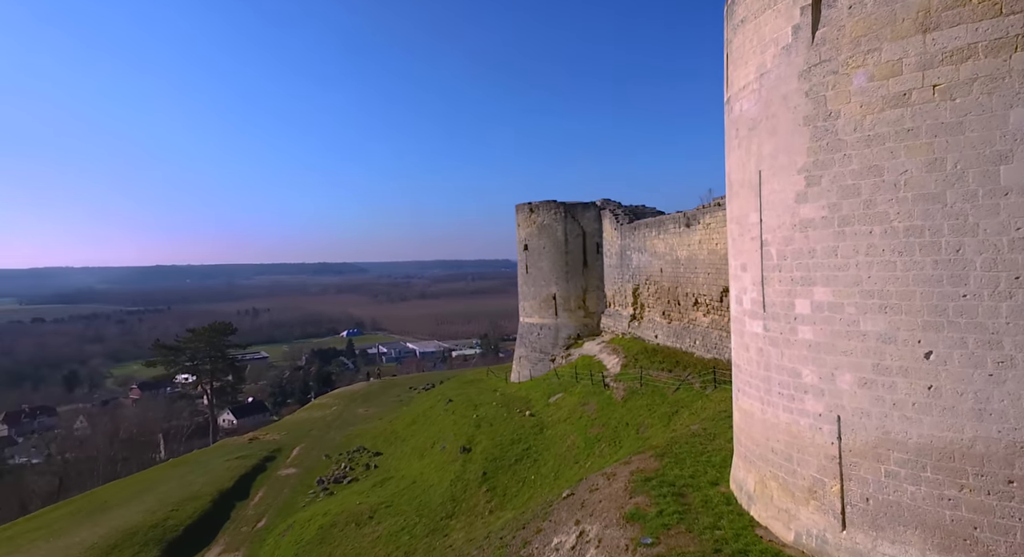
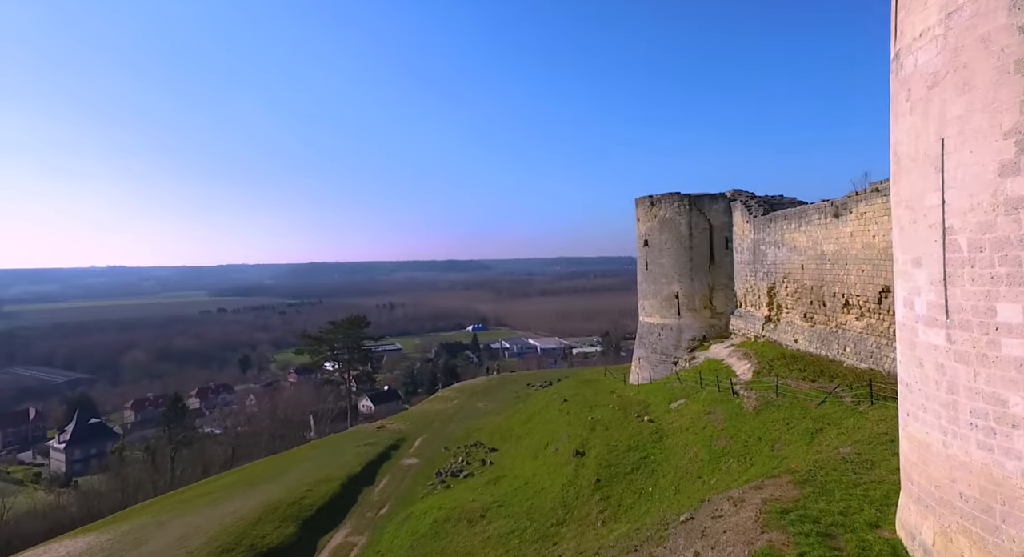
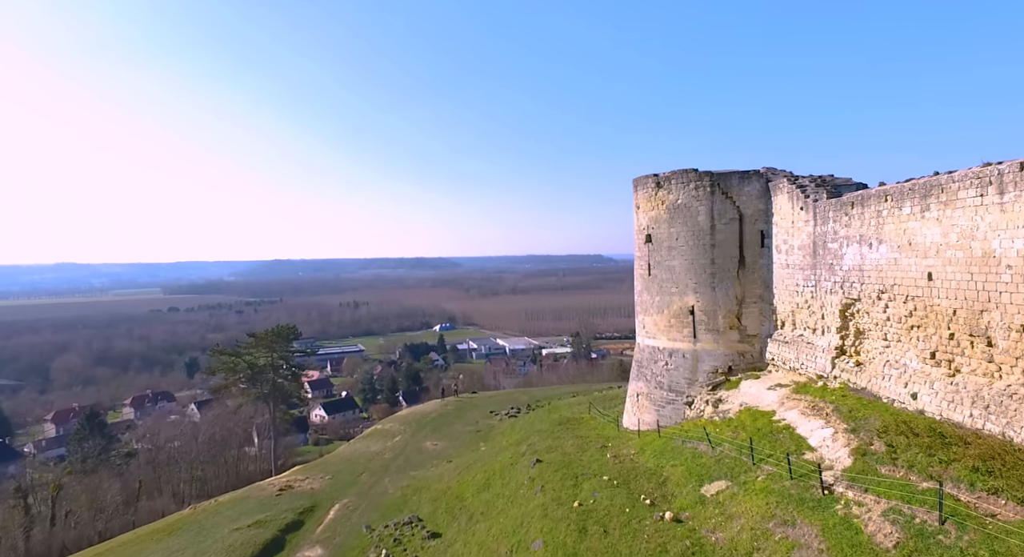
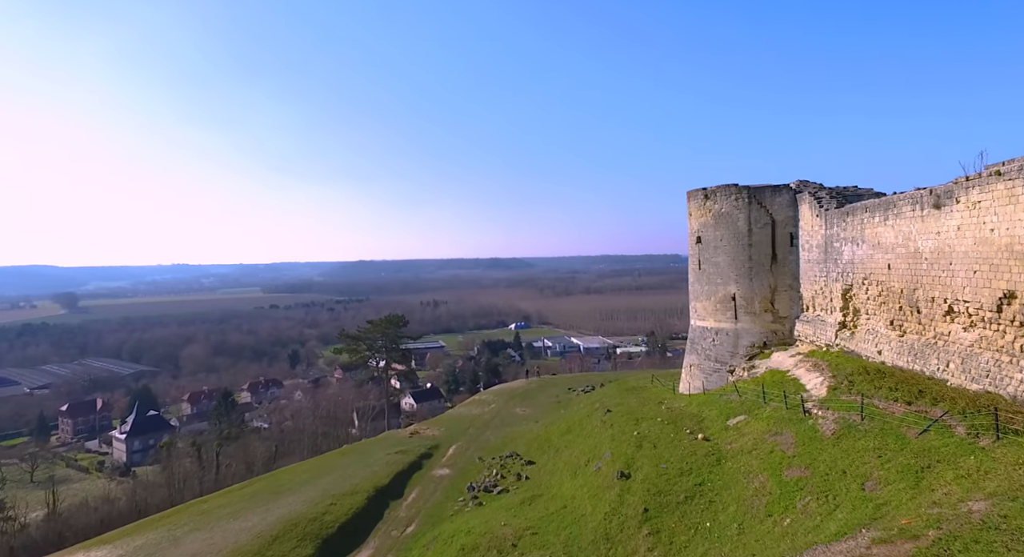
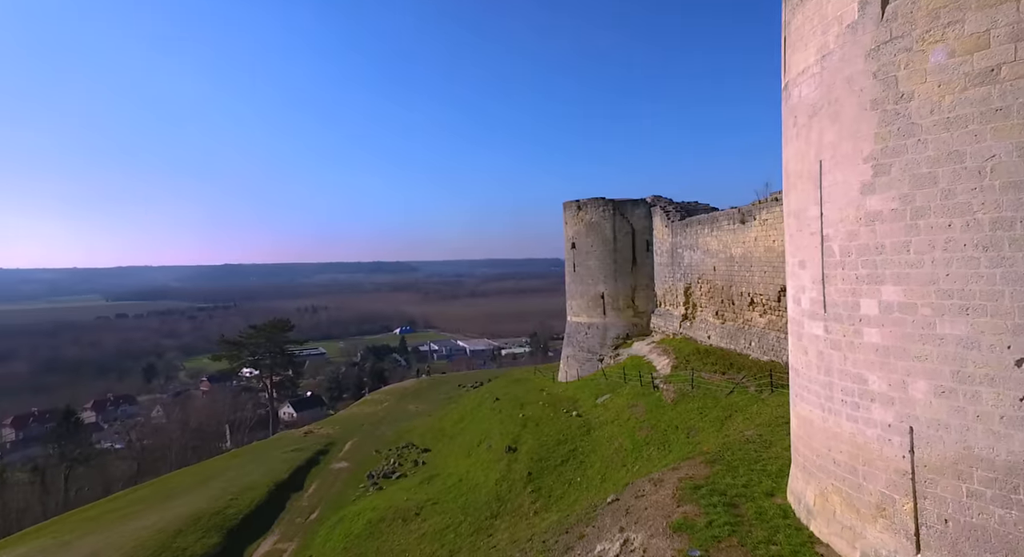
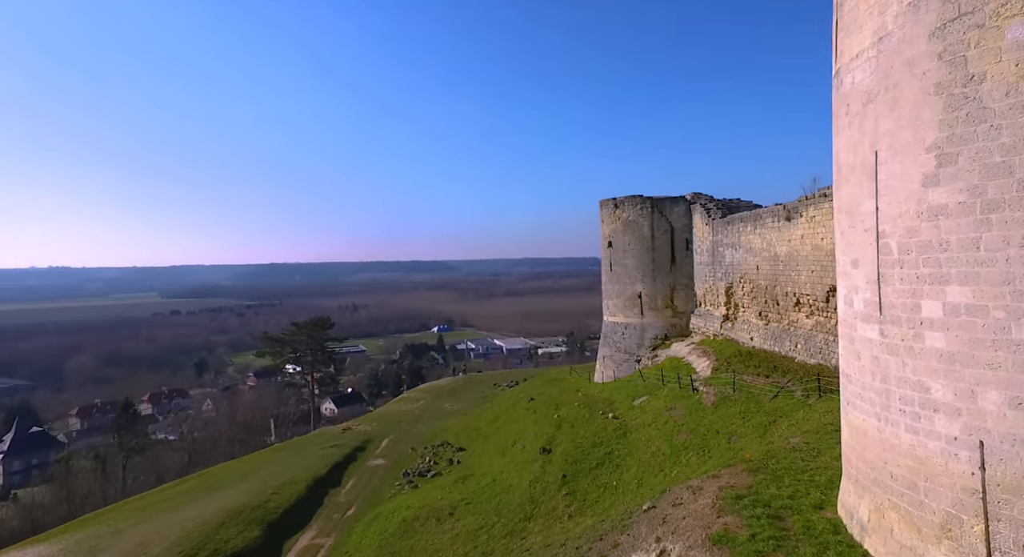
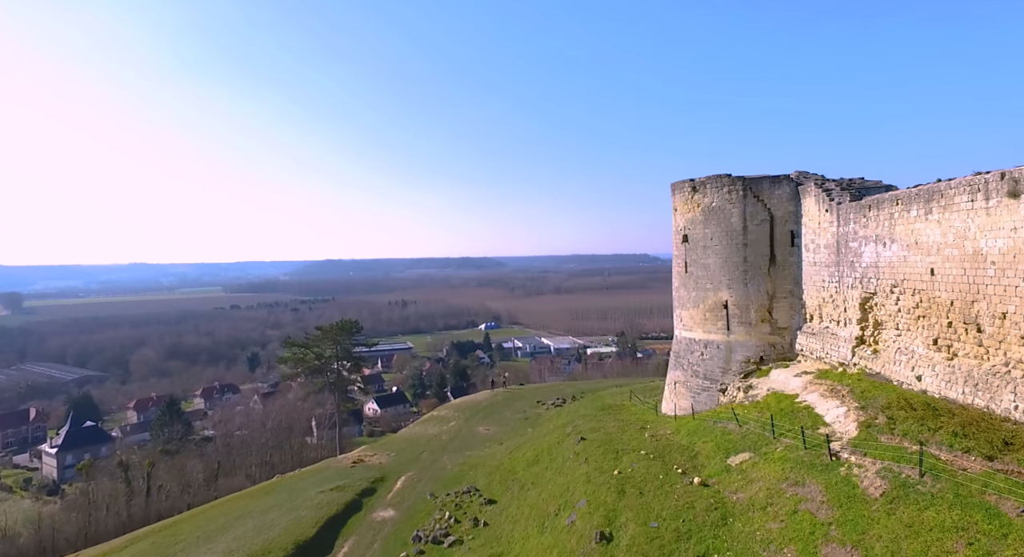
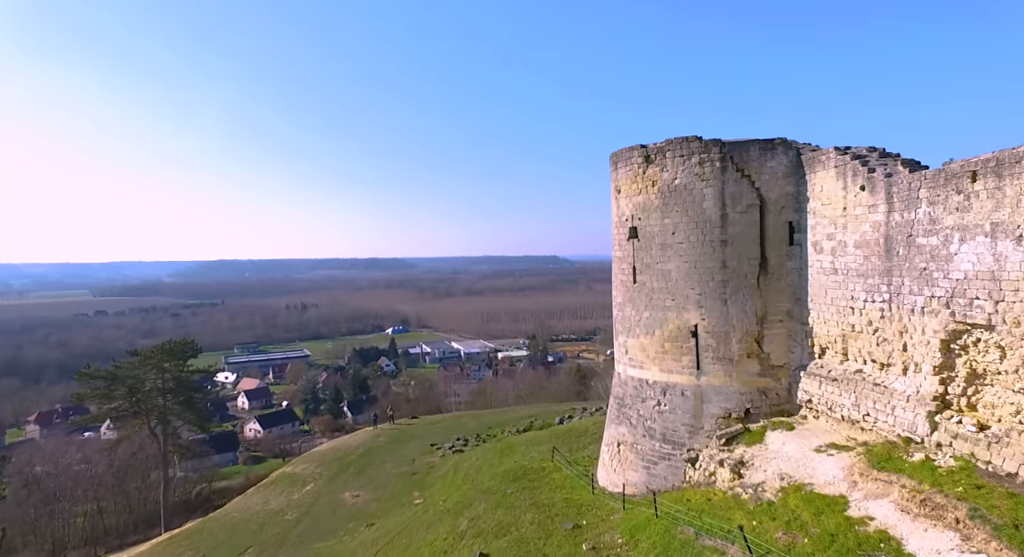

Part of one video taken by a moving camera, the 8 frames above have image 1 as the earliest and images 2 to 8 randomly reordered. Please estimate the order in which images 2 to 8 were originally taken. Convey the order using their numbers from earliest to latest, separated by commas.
5, 6, 2, 4, 7, 3, 8
